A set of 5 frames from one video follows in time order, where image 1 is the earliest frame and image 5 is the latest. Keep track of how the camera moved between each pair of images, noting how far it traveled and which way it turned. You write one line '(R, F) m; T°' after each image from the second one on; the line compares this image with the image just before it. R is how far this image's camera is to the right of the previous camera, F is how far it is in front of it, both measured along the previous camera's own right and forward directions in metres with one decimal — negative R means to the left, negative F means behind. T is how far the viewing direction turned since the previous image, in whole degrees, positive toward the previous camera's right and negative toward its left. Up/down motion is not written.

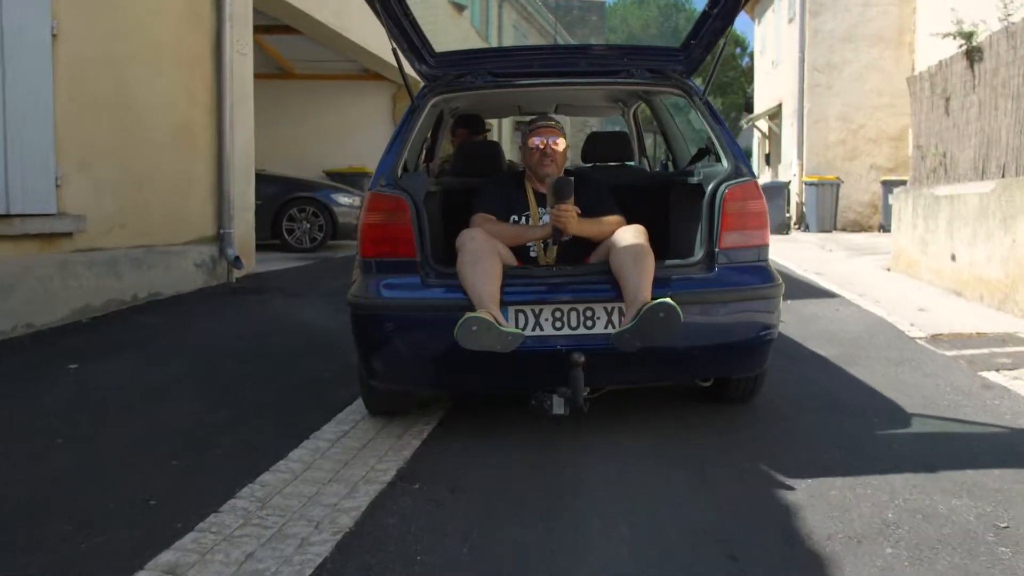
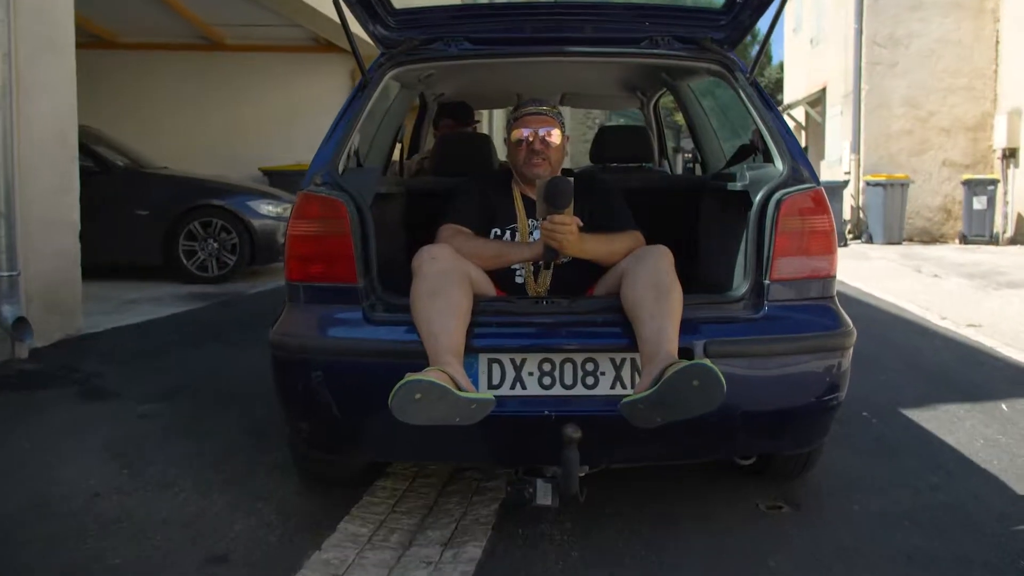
(+0.1, +1.6) m; 0°
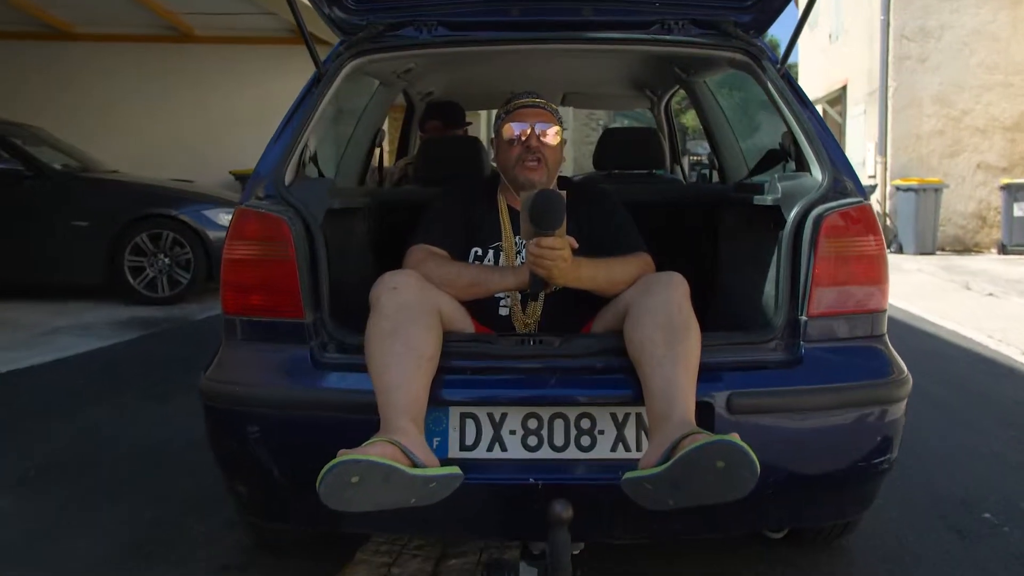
(+0.1, +0.5) m; -1°
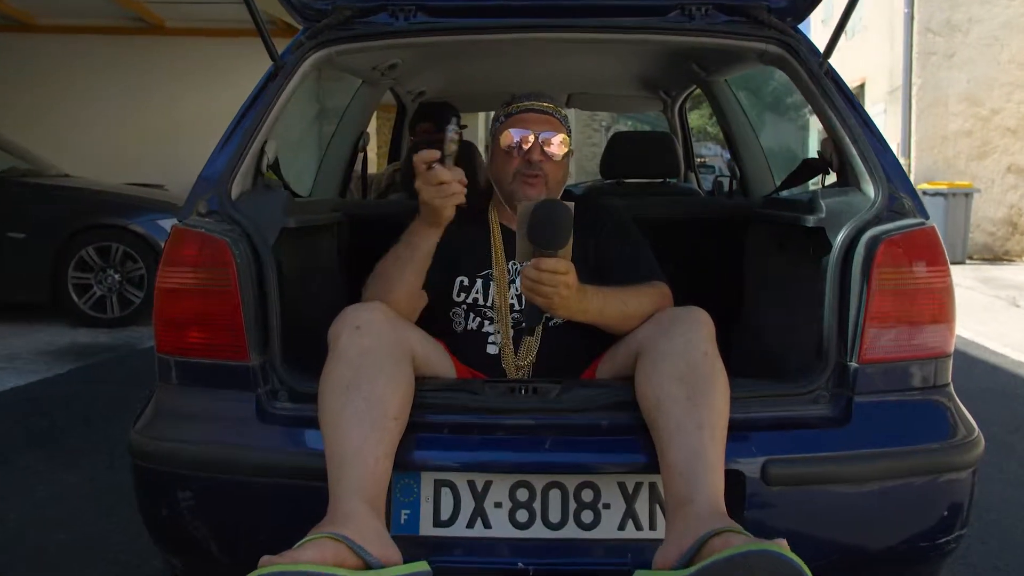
(0.0, +0.4) m; 0°
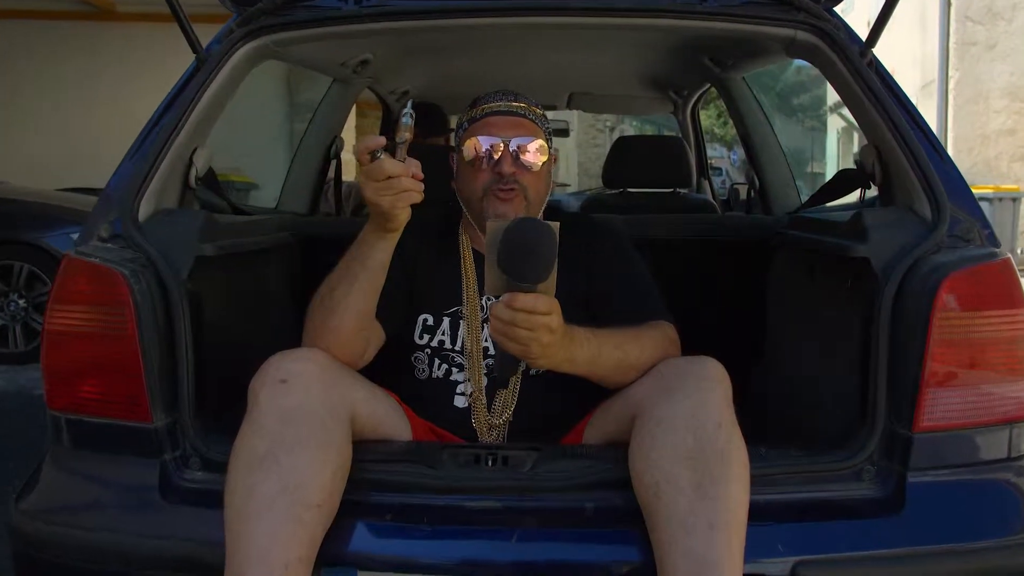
(+0.1, +0.4) m; -1°
